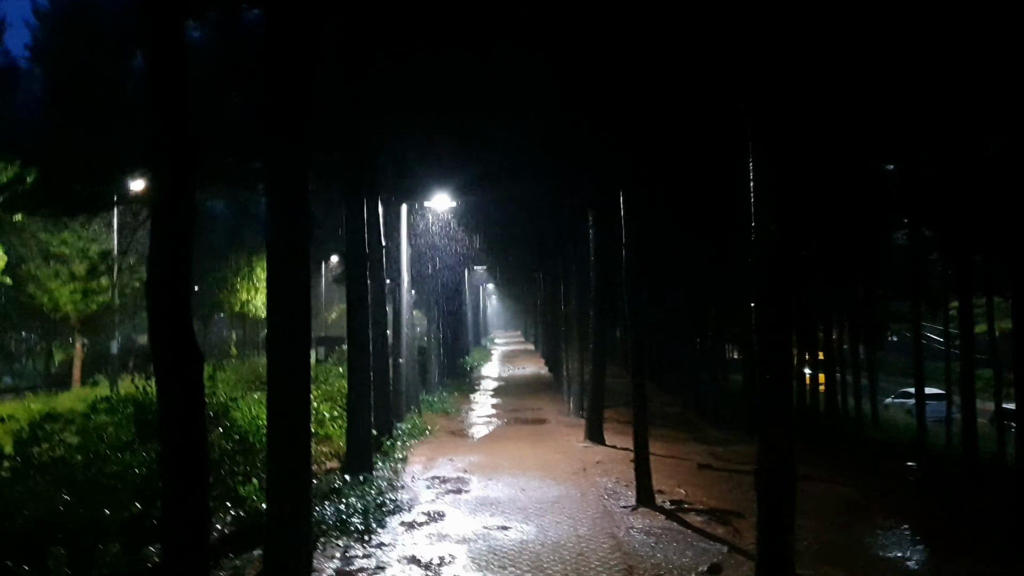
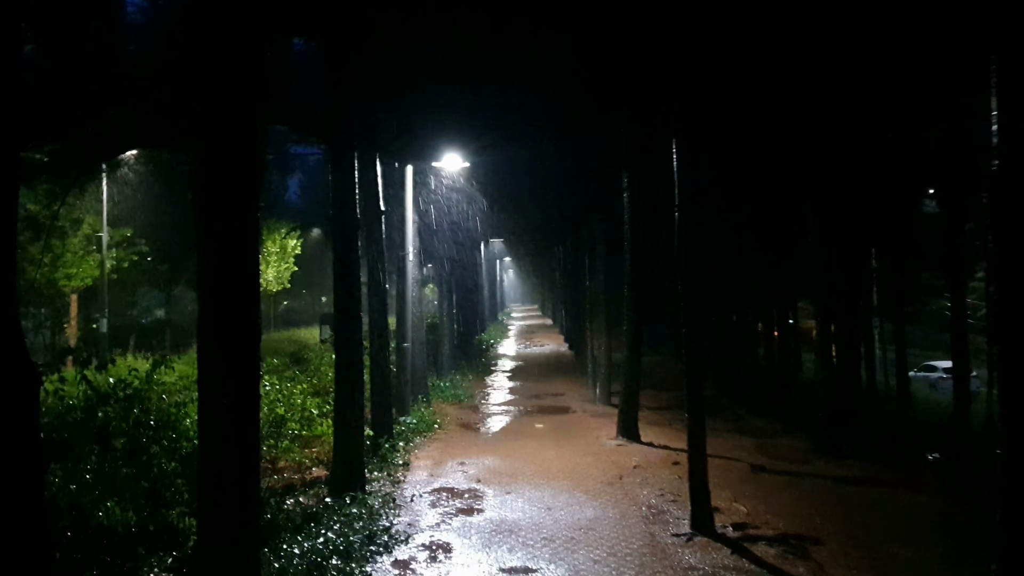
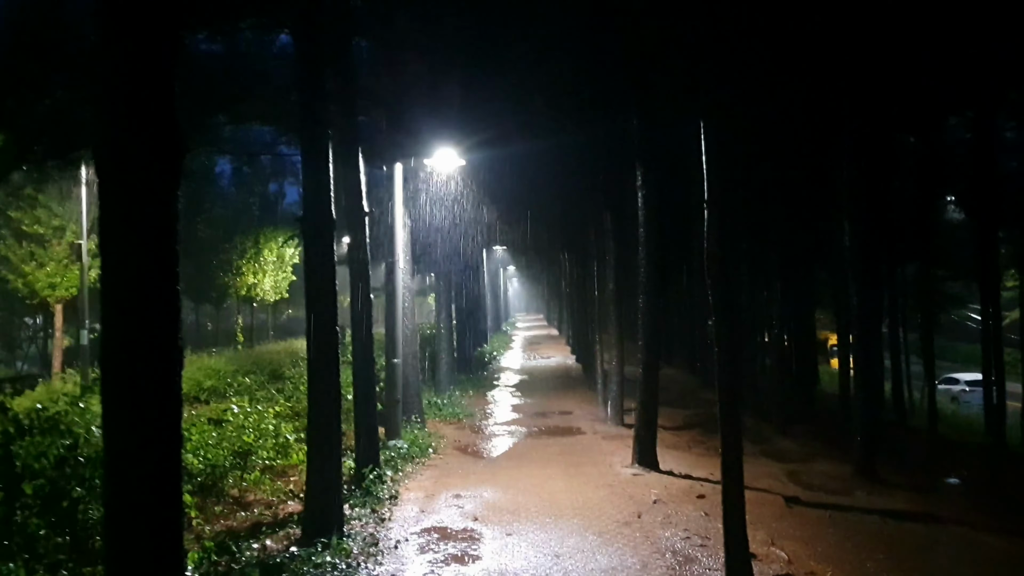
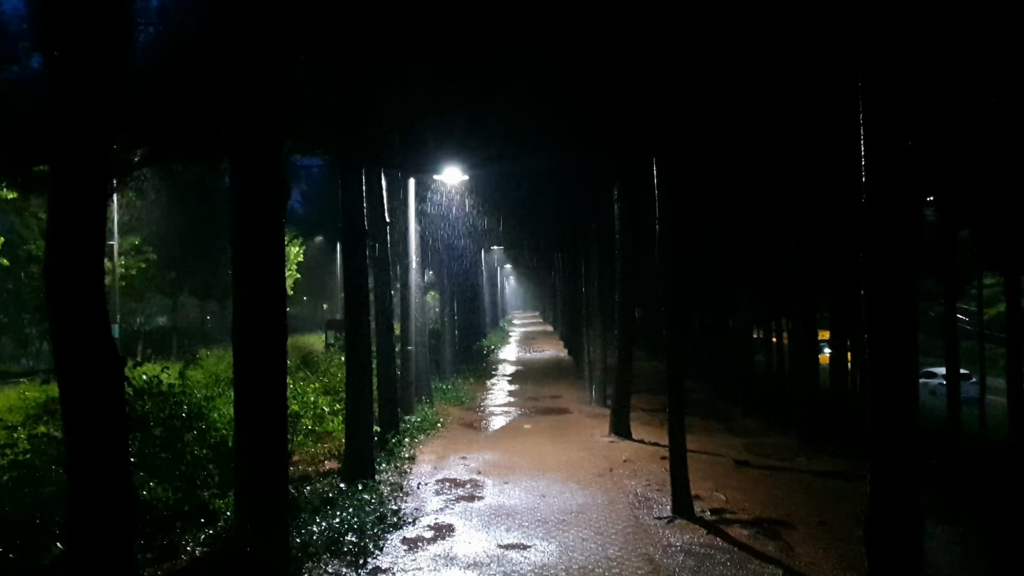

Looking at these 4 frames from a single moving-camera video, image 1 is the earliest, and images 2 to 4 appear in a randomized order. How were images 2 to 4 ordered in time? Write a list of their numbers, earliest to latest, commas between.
4, 2, 3
